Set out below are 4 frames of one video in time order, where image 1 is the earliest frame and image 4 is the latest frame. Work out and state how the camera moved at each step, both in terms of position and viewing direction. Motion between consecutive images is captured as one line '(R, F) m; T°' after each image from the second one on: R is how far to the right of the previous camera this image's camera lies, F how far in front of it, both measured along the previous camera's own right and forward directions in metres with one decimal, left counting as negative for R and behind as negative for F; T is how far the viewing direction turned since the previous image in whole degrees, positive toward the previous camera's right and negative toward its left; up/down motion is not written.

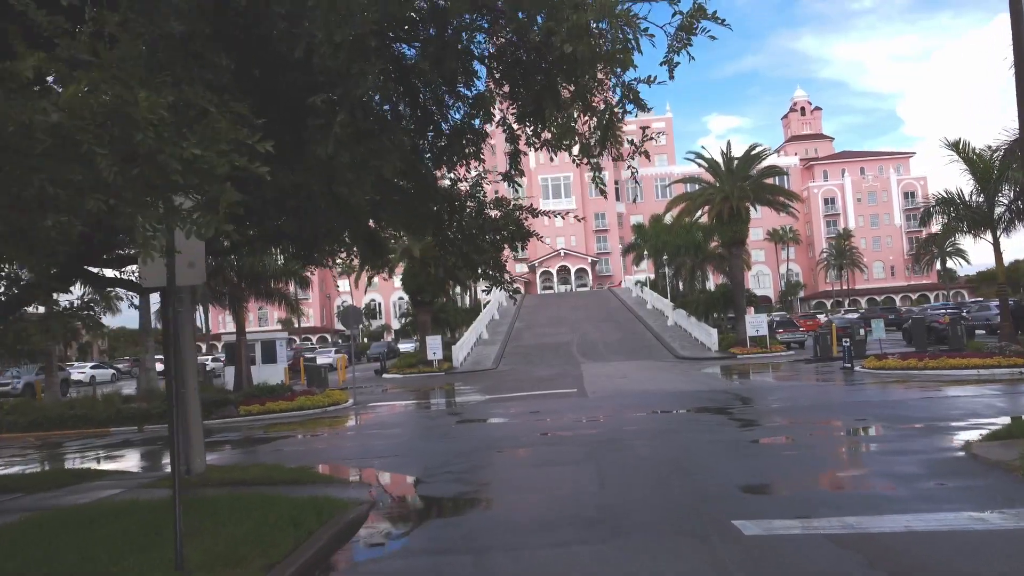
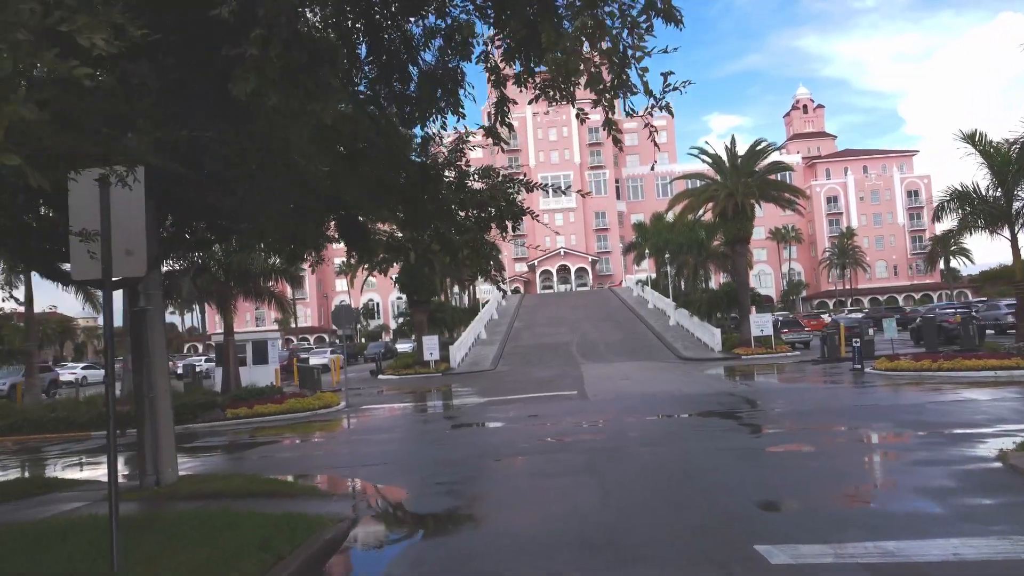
(0.0, +0.7) m; 0°
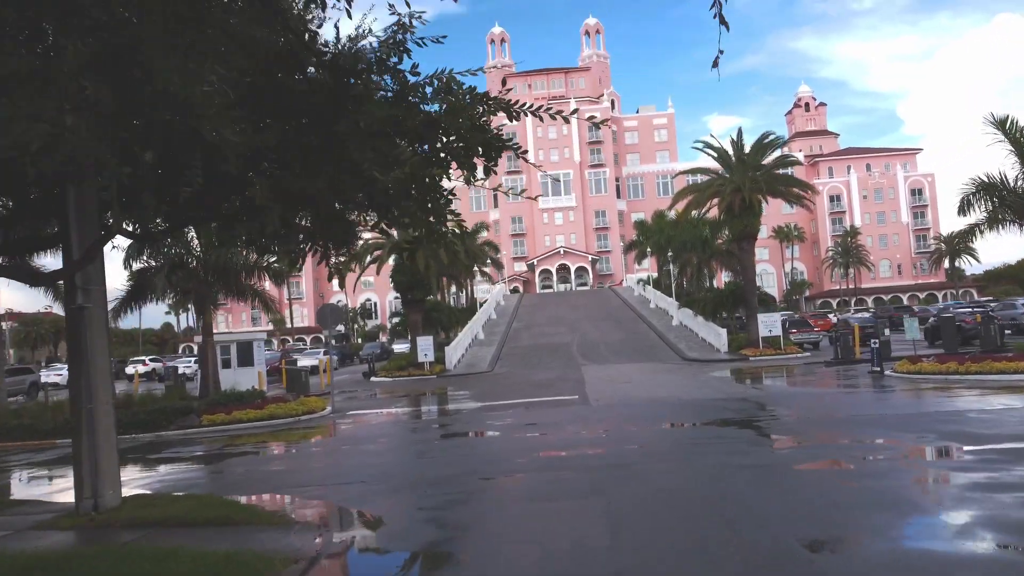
(+0.1, +1.2) m; 0°
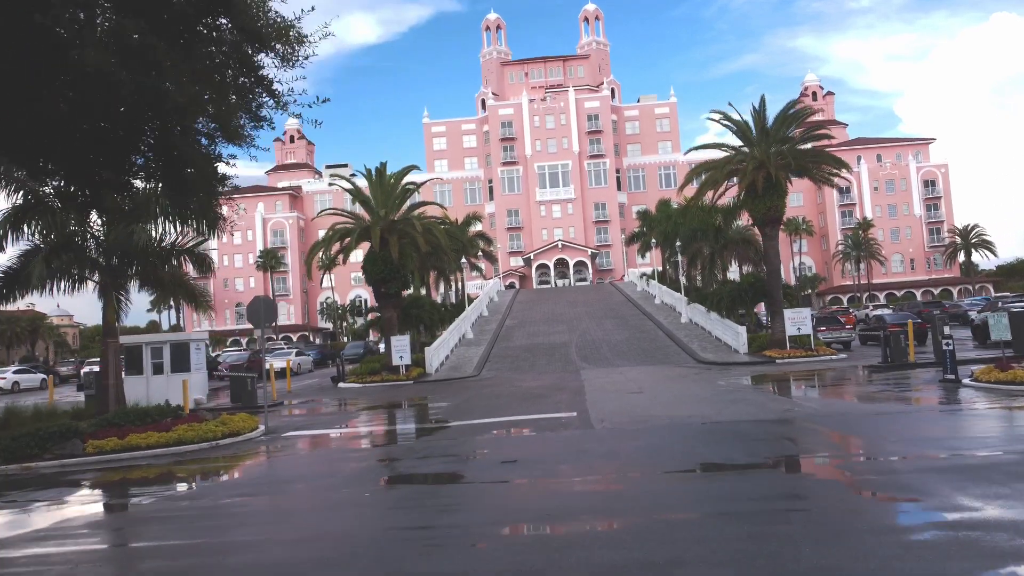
(+0.3, +3.8) m; 0°
